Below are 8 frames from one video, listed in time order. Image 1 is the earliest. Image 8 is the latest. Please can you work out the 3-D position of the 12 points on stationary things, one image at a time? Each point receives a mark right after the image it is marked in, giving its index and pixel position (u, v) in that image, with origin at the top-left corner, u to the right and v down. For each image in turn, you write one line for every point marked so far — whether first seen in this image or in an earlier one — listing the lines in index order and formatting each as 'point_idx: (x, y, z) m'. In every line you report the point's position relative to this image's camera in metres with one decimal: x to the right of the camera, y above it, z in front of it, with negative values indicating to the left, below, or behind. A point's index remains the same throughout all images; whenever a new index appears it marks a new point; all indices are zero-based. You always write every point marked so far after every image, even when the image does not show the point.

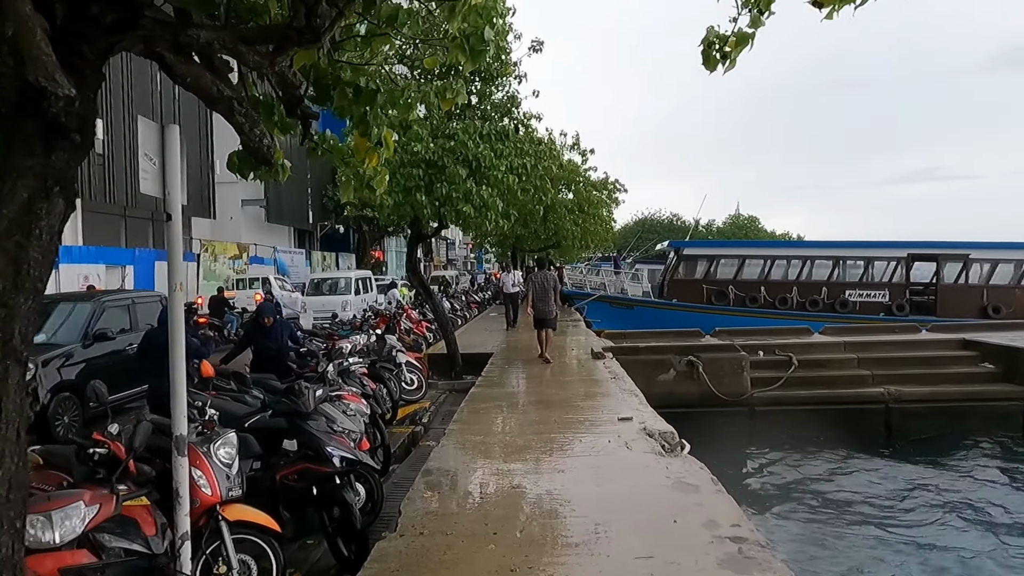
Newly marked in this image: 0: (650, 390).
0: (+2.3, -1.7, +11.5) m
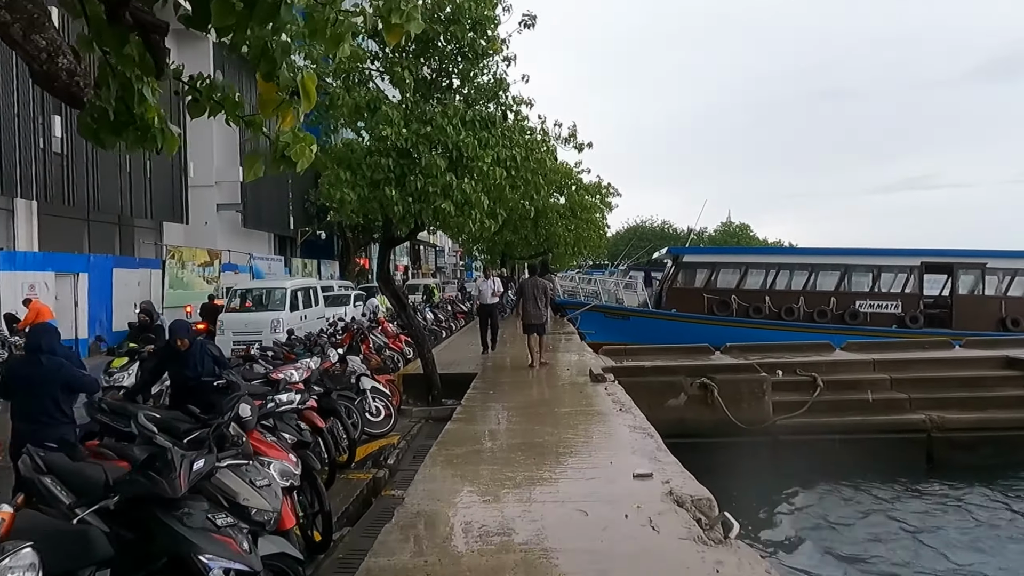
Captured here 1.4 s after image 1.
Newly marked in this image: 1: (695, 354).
0: (+2.1, -1.9, +10.0) m
1: (+3.3, -1.2, +12.7) m
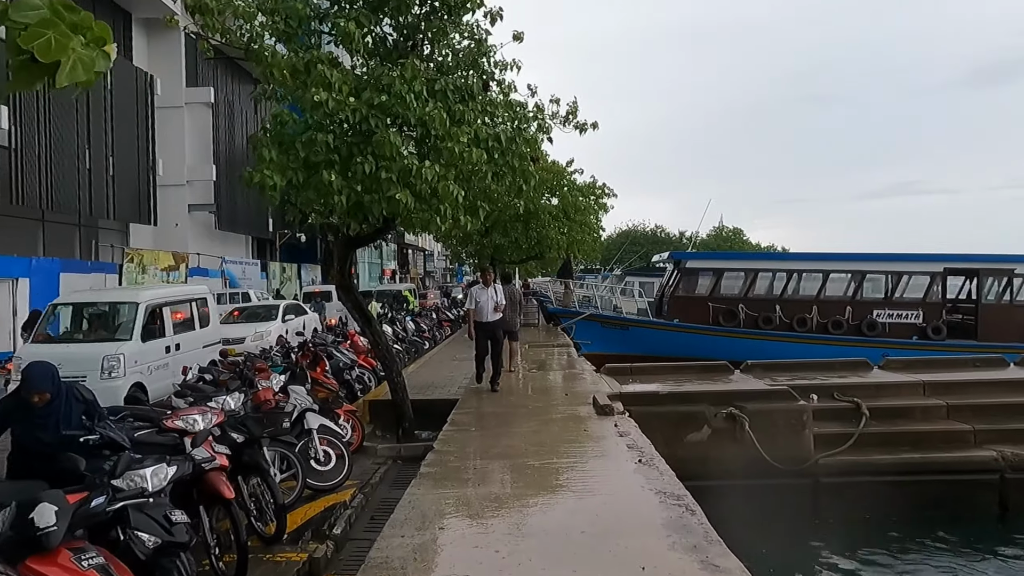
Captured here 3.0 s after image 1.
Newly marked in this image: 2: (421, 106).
0: (+1.9, -2.0, +8.2) m
1: (+3.1, -1.4, +10.9) m
2: (-0.9, +1.8, +6.8) m
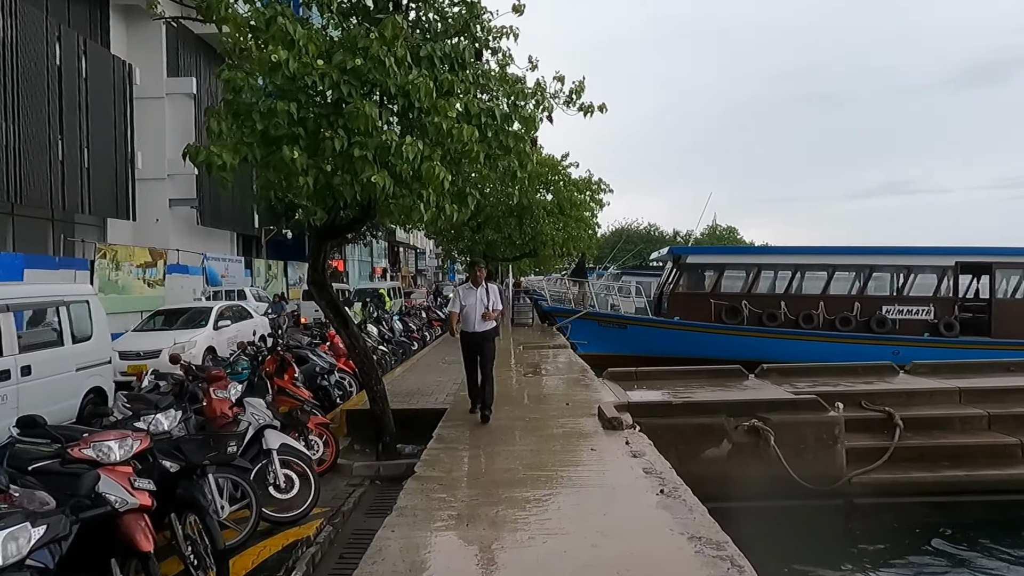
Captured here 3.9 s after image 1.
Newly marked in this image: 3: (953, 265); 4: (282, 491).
0: (+1.8, -1.9, +7.3) m
1: (+3.0, -1.3, +10.0) m
2: (-0.9, +1.8, +5.9) m
3: (+11.5, +0.6, +18.3) m
4: (-1.8, -1.6, +5.5) m
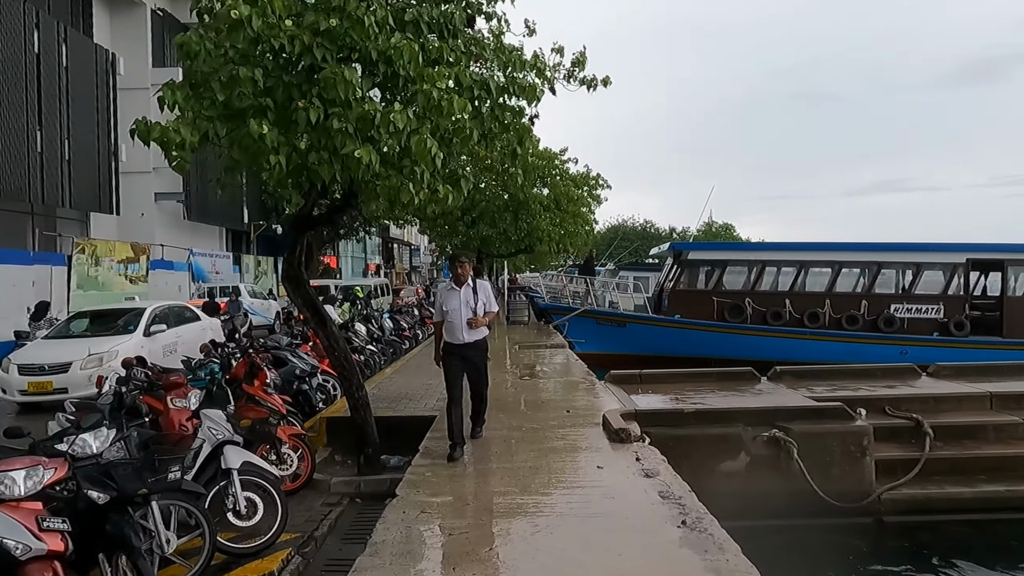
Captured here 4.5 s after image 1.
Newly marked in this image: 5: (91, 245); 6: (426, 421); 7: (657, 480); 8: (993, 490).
0: (+1.8, -1.9, +6.6) m
1: (+3.0, -1.3, +9.3) m
2: (-0.9, +1.8, +5.1) m
3: (+11.4, +0.6, +17.6) m
4: (-1.8, -1.6, +4.7) m
5: (-11.8, +1.2, +19.7) m
6: (-0.9, -1.4, +7.5) m
7: (+1.0, -1.3, +4.9) m
8: (+4.7, -2.0, +6.9) m
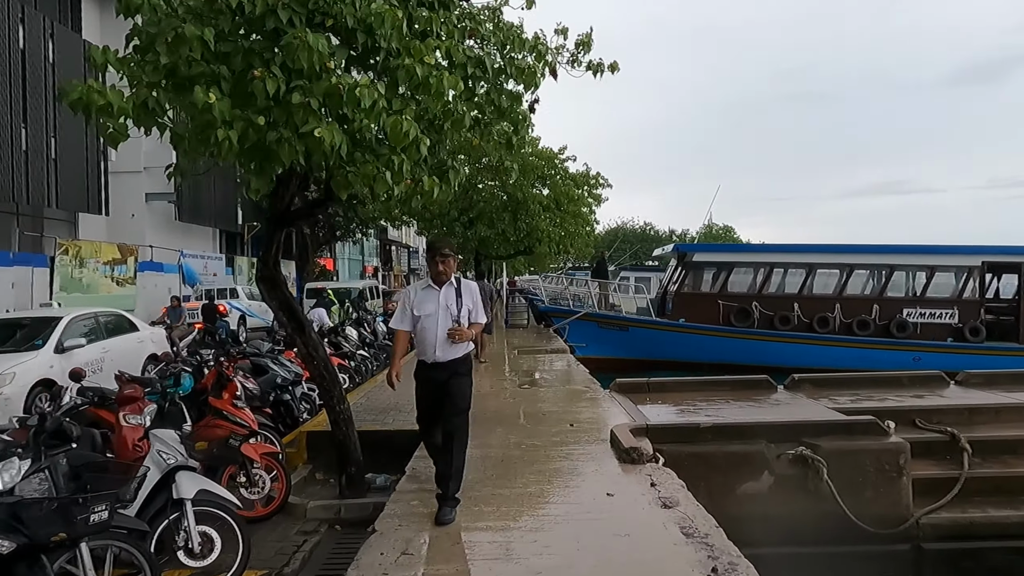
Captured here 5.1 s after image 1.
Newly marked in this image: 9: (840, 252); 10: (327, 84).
0: (+1.8, -1.9, +5.9) m
1: (+3.0, -1.3, +8.7) m
2: (-1.0, +1.8, +4.5) m
3: (+11.3, +0.6, +17.0) m
4: (-1.8, -1.6, +4.1) m
5: (-11.8, +1.1, +19.0) m
6: (-0.9, -1.4, +6.8) m
7: (+1.0, -1.4, +4.2) m
8: (+4.7, -2.0, +6.2) m
9: (+8.1, +0.9, +17.4) m
10: (-1.1, +1.2, +4.3) m
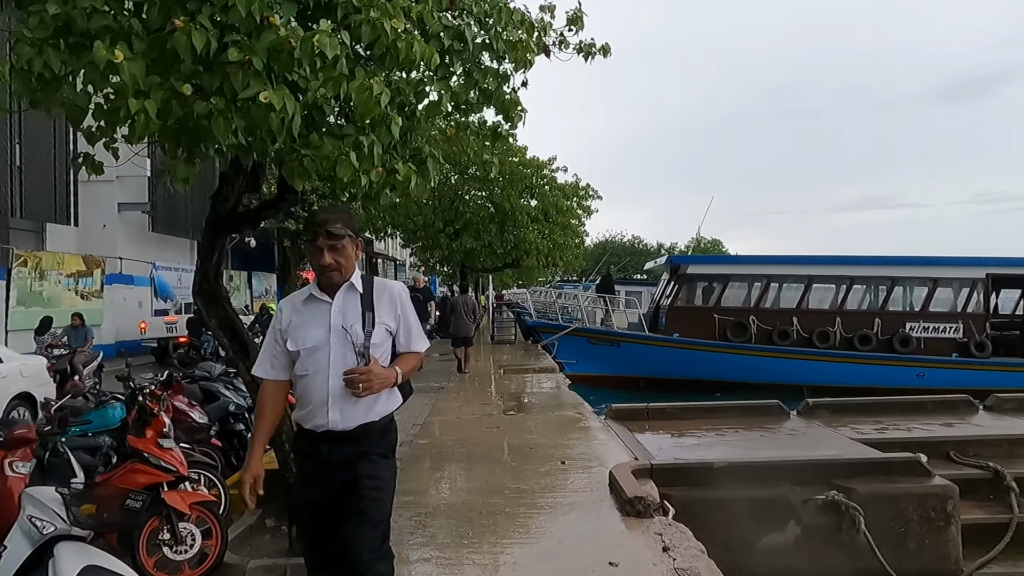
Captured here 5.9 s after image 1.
0: (+1.7, -2.0, +5.0) m
1: (+2.8, -1.5, +7.8) m
2: (-1.1, +1.7, +3.6) m
3: (+11.0, +0.2, +16.3) m
4: (-1.9, -1.6, +3.1) m
5: (-12.2, +0.8, +18.0) m
6: (-1.1, -1.6, +5.9) m
7: (+0.9, -1.4, +3.3) m
8: (+4.6, -2.1, +5.4) m
9: (+7.8, +0.5, +16.6) m
10: (-1.2, +1.1, +3.4) m
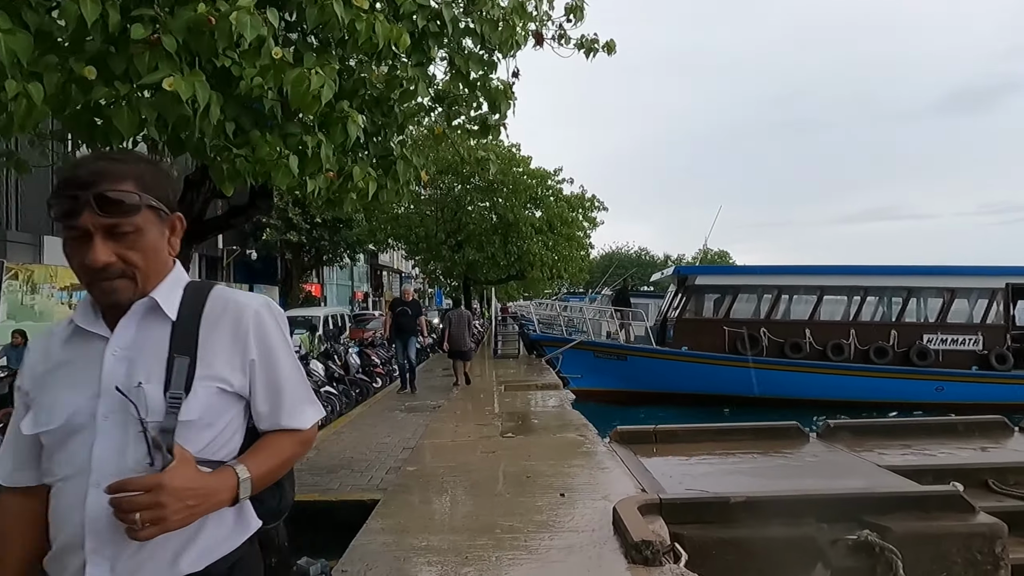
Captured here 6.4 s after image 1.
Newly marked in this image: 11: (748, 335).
0: (+1.6, -2.1, +4.5) m
1: (+2.7, -1.6, +7.2) m
2: (-1.1, +1.7, +3.1) m
3: (+11.1, 0.0, +15.7) m
4: (-2.0, -1.7, +2.6) m
5: (-12.1, +0.4, +17.6) m
6: (-1.1, -1.7, +5.4) m
7: (+0.8, -1.5, +2.7) m
8: (+4.5, -2.2, +4.8) m
9: (+7.8, +0.3, +16.0) m
10: (-1.3, +1.1, +2.9) m
11: (+5.5, -1.1, +16.4) m
